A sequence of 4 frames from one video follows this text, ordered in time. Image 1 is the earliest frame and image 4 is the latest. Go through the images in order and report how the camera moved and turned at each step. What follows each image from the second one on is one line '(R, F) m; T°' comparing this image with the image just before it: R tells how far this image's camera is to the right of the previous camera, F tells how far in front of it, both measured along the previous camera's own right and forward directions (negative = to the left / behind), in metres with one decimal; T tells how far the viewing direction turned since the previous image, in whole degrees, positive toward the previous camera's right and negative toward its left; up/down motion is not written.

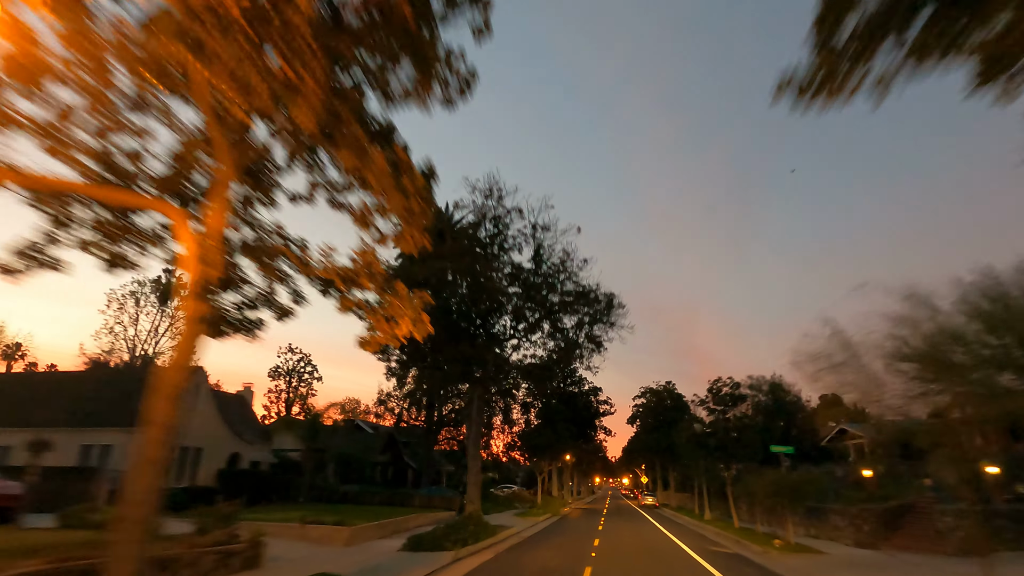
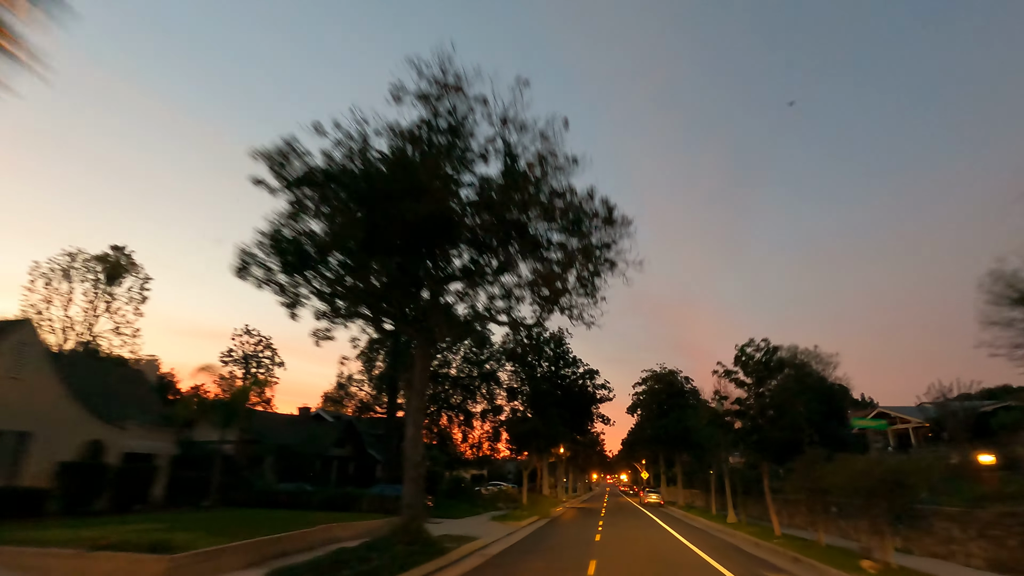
(+0.7, +5.8) m; 0°
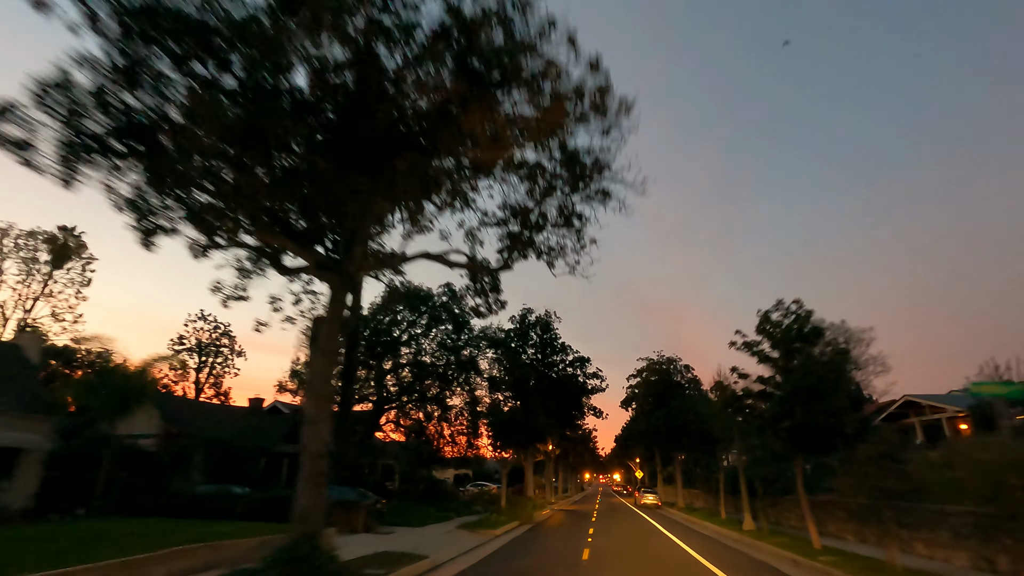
(+0.6, +4.0) m; +1°
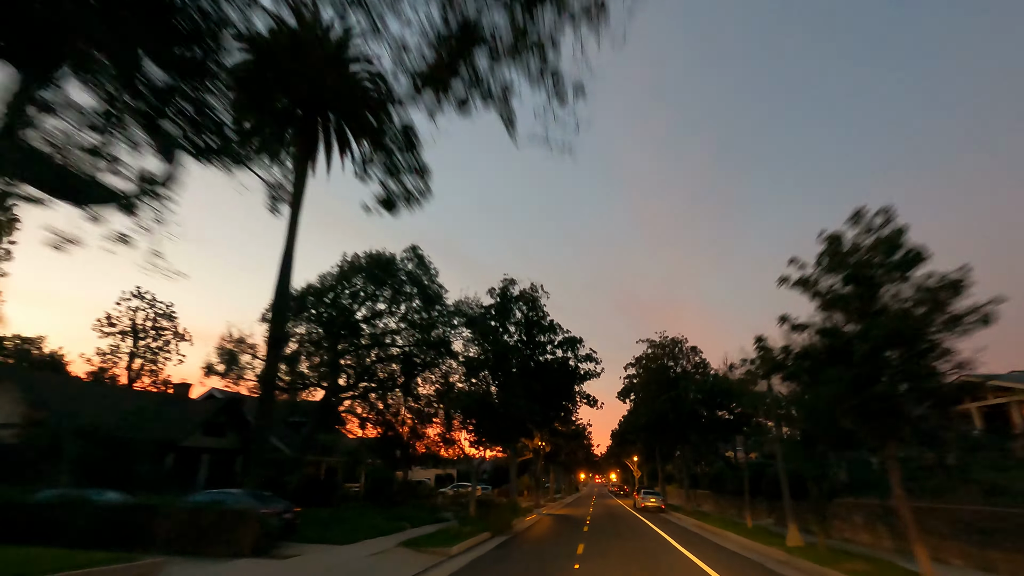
(+0.7, +5.1) m; 0°
